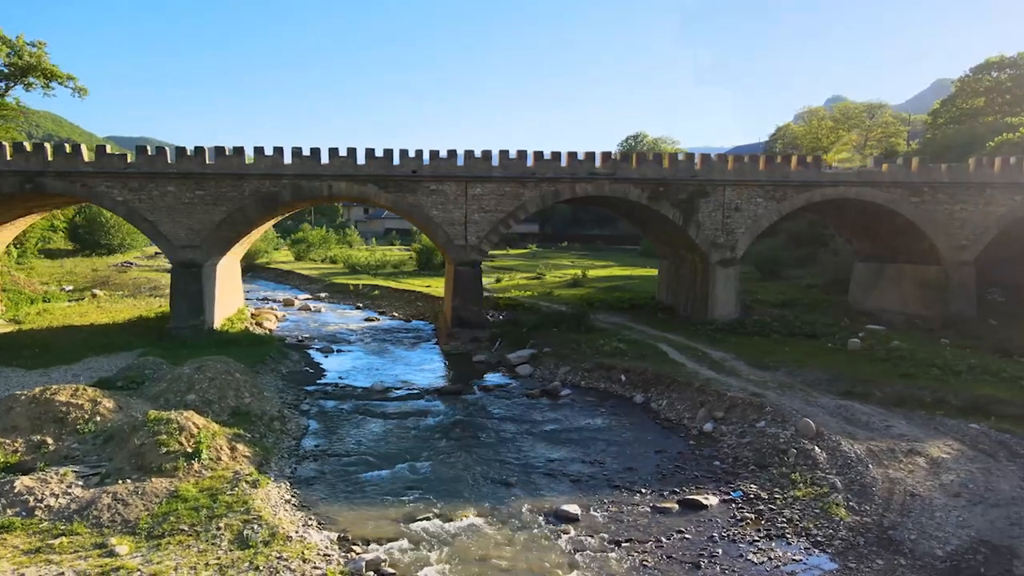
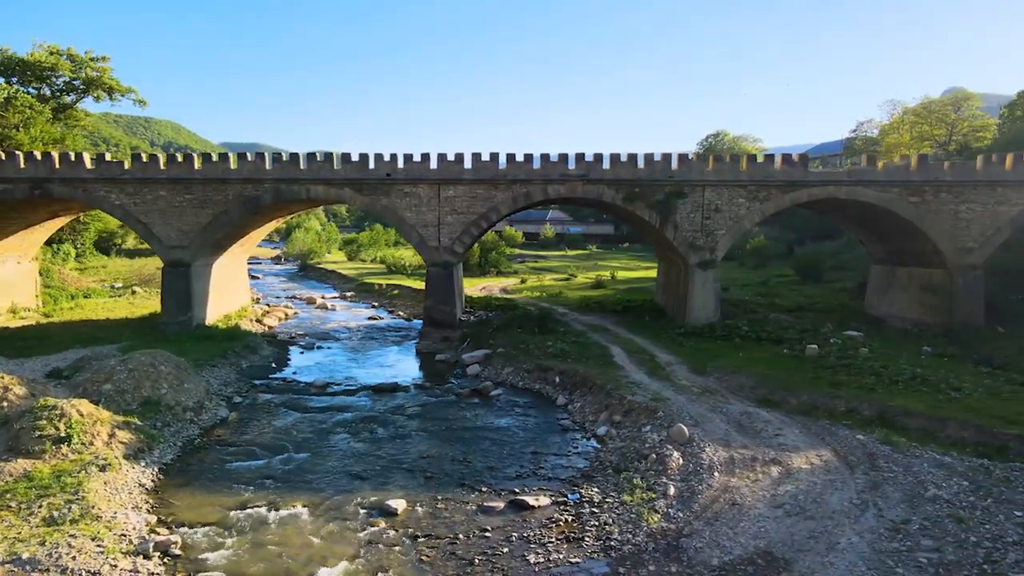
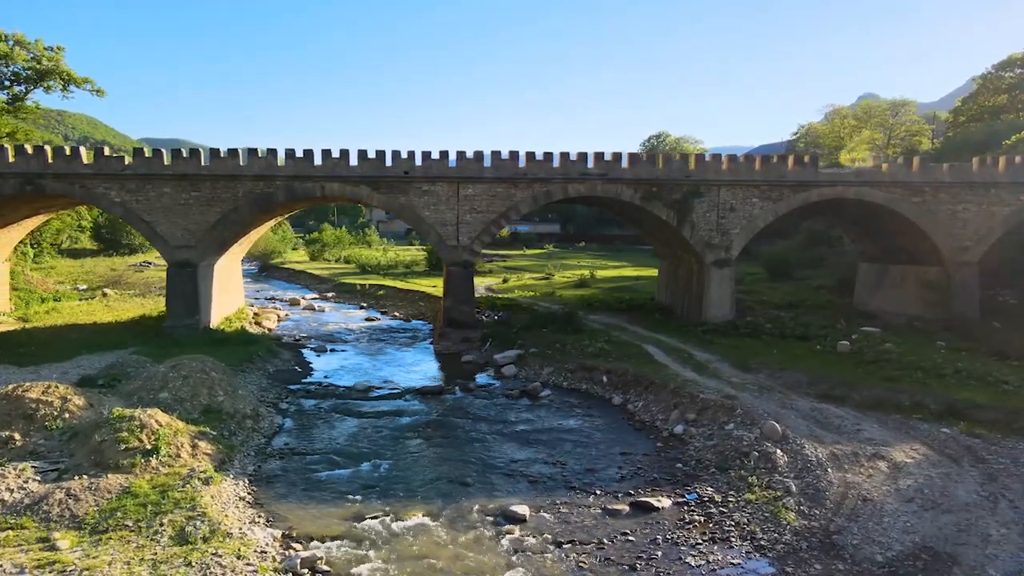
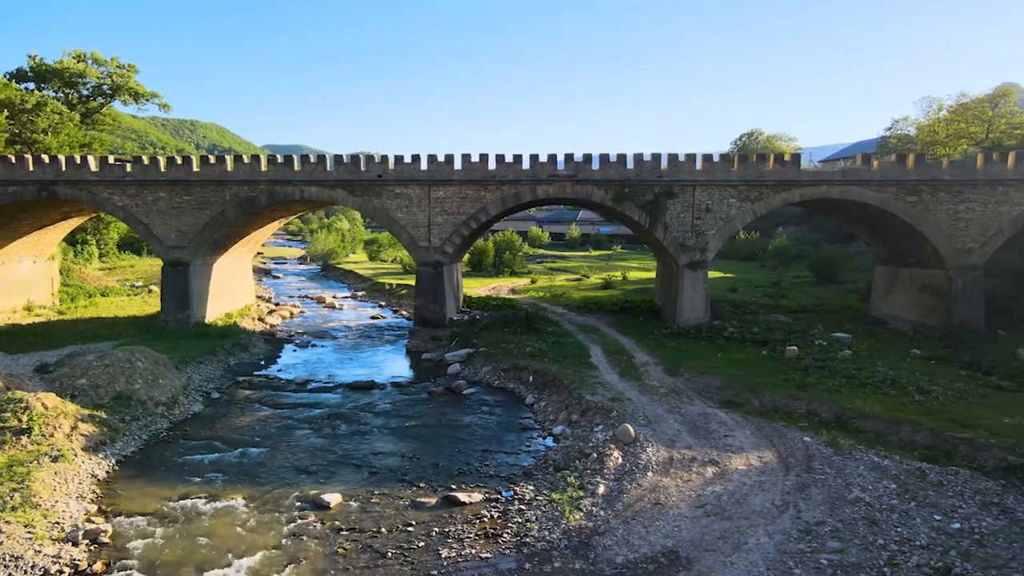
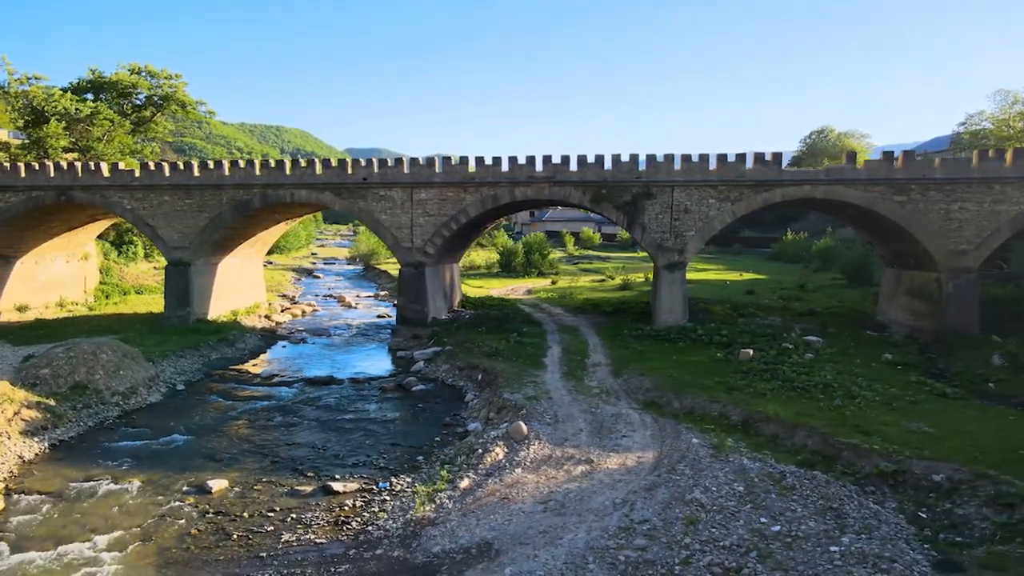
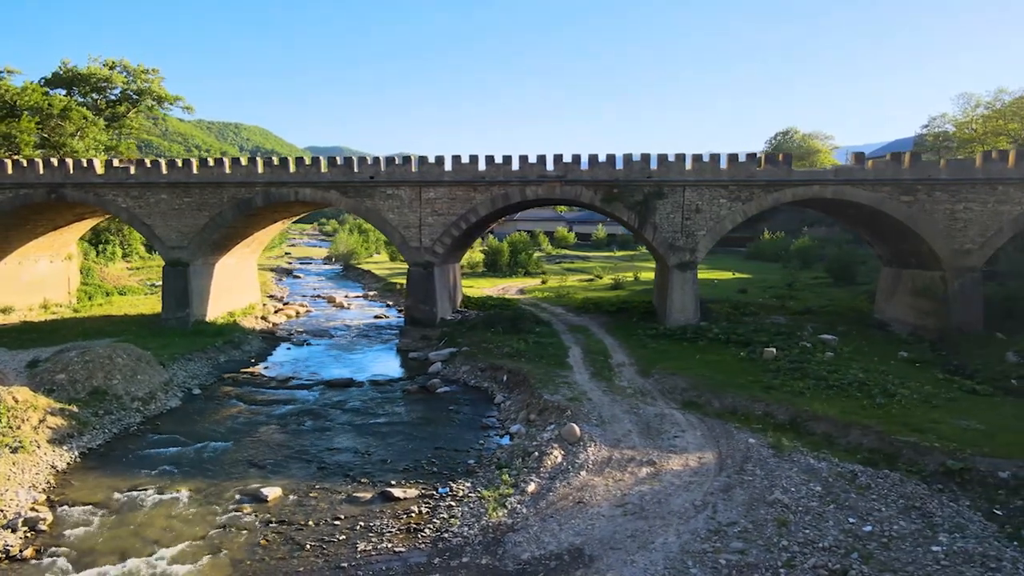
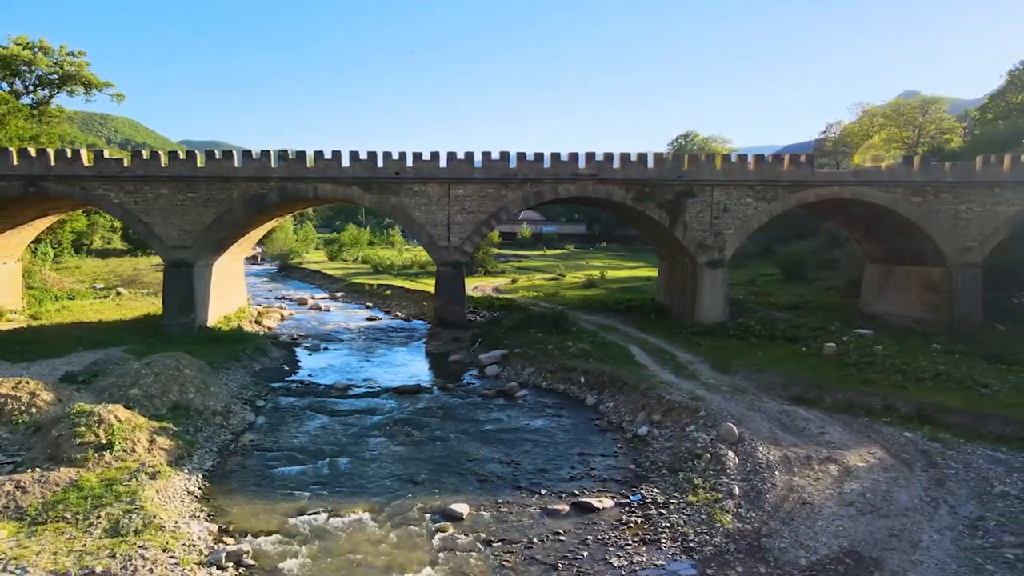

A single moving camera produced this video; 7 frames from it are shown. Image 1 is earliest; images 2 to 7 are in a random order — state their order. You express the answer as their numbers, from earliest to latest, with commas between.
3, 7, 2, 4, 6, 5
